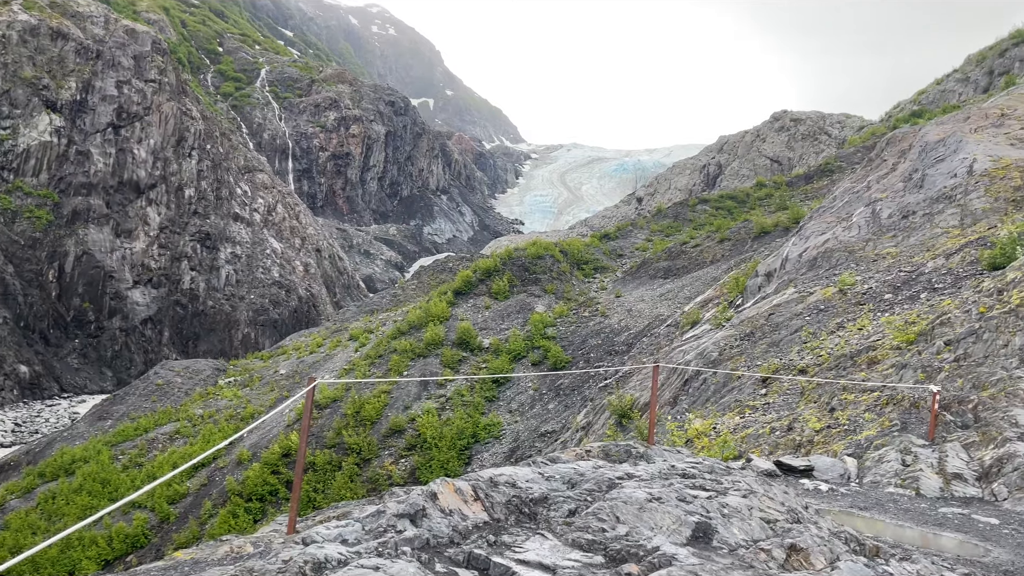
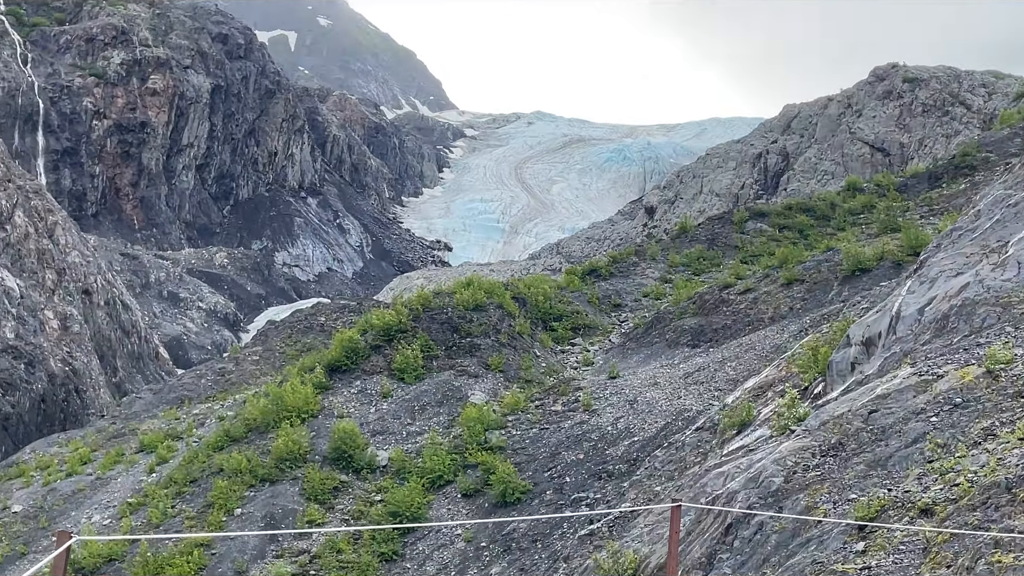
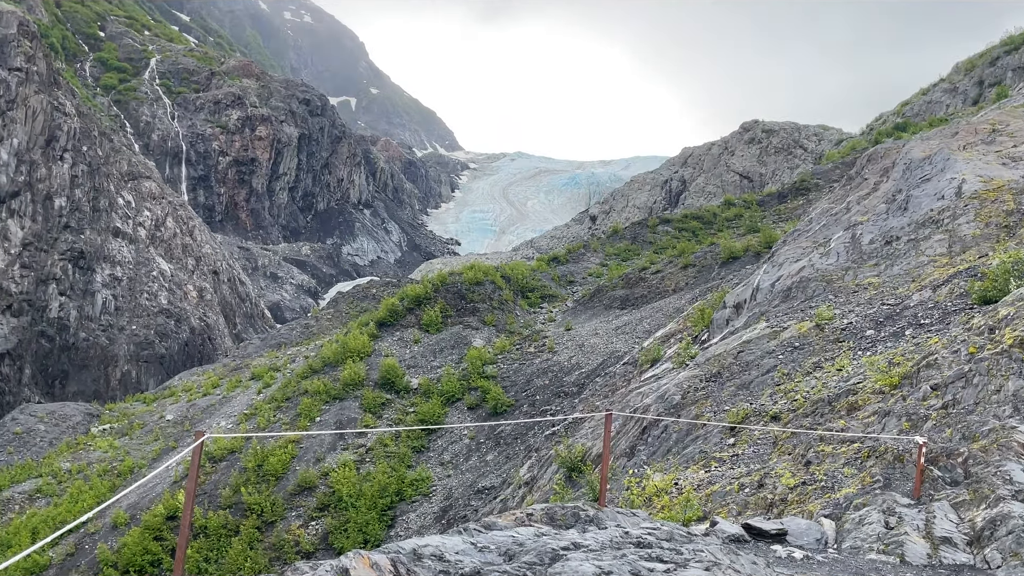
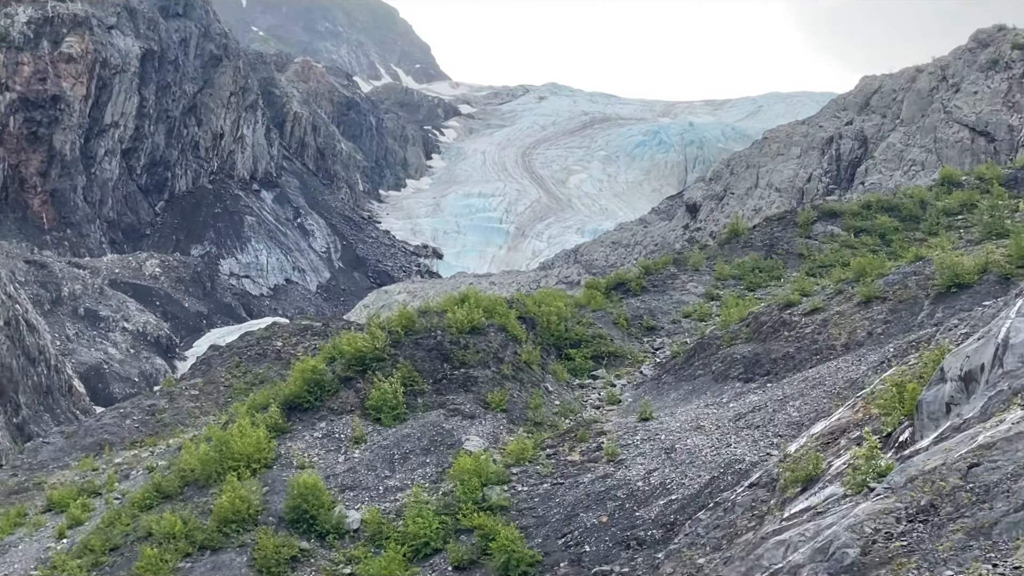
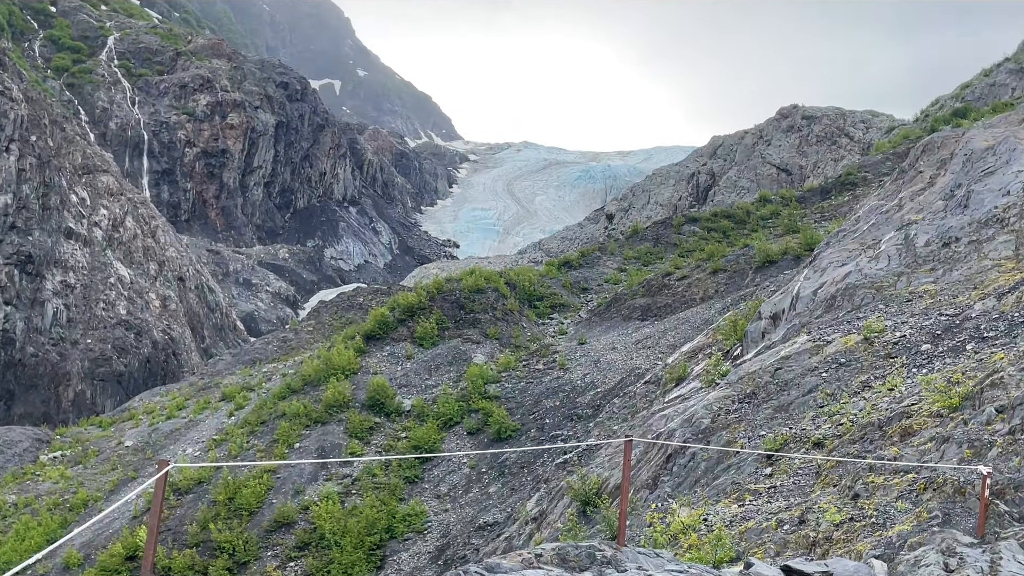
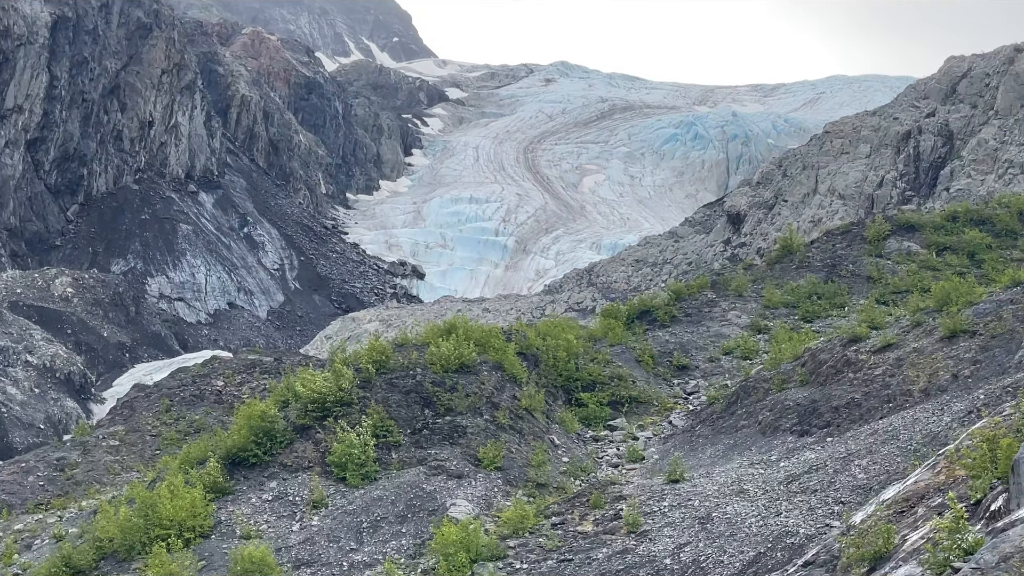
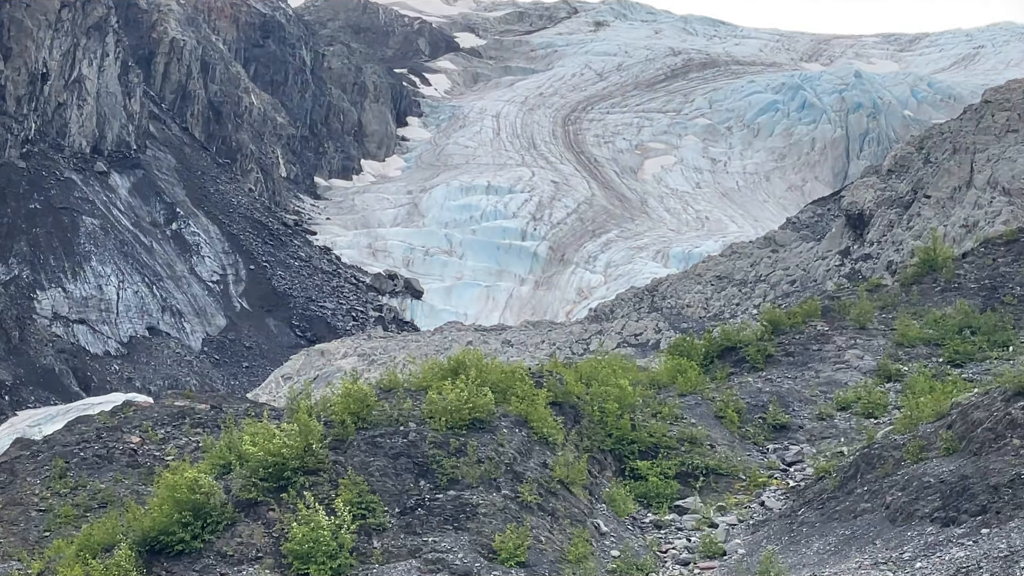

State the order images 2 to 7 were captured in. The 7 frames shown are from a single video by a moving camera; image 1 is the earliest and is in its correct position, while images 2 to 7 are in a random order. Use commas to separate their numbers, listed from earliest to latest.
3, 5, 2, 4, 6, 7
